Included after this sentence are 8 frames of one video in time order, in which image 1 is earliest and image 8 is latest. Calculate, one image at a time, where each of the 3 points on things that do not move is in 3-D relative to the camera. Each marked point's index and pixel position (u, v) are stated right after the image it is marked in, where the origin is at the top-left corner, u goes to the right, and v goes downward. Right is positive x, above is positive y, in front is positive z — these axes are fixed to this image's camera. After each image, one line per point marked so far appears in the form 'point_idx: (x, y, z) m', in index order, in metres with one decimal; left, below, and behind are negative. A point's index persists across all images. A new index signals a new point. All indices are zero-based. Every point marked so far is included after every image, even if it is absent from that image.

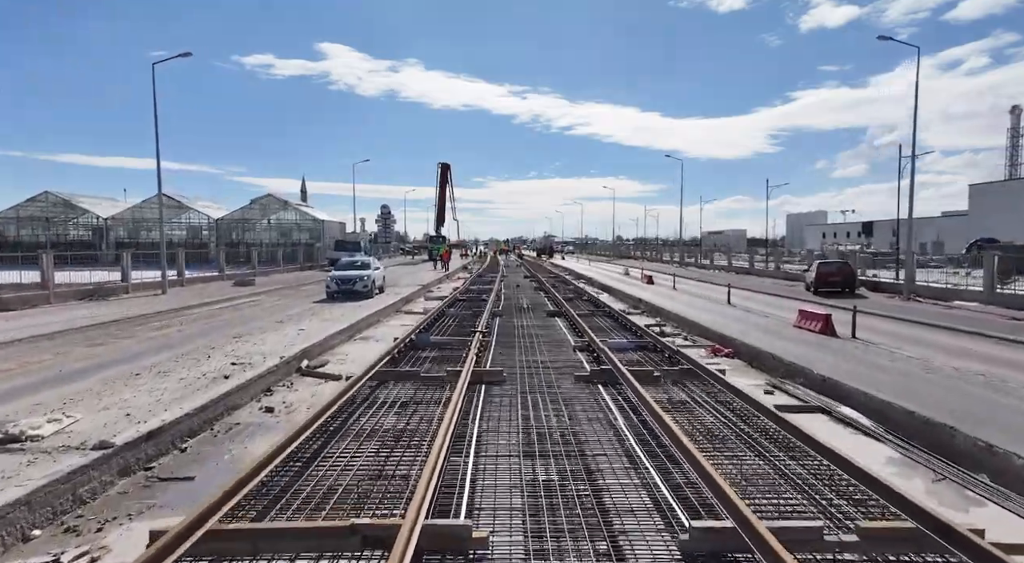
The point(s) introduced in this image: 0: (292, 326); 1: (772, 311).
0: (-4.6, -0.9, +12.7) m
1: (+6.7, -0.8, +15.7) m
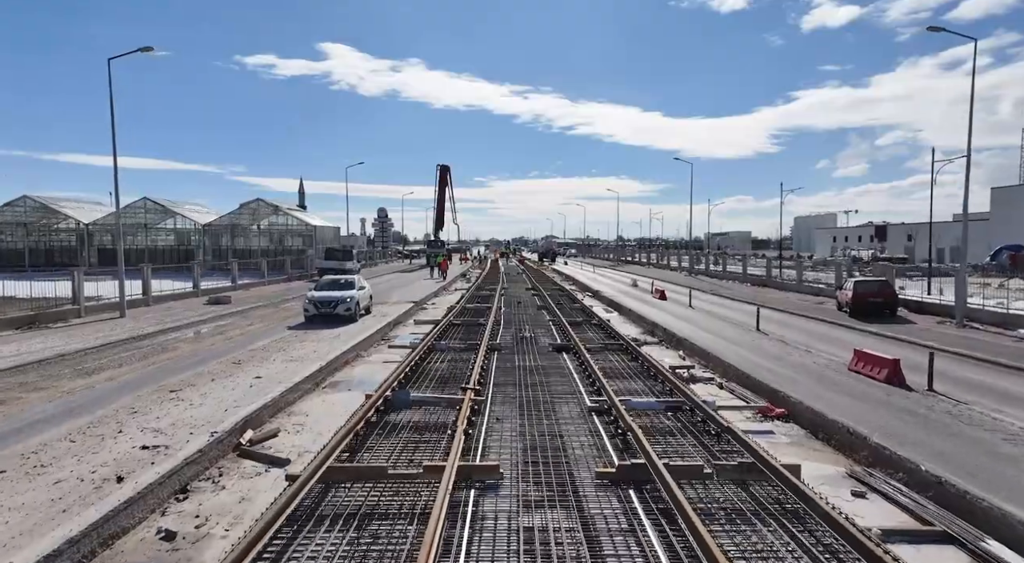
0: (-4.6, -1.5, +10.6) m
1: (+6.7, -1.4, +13.6) m
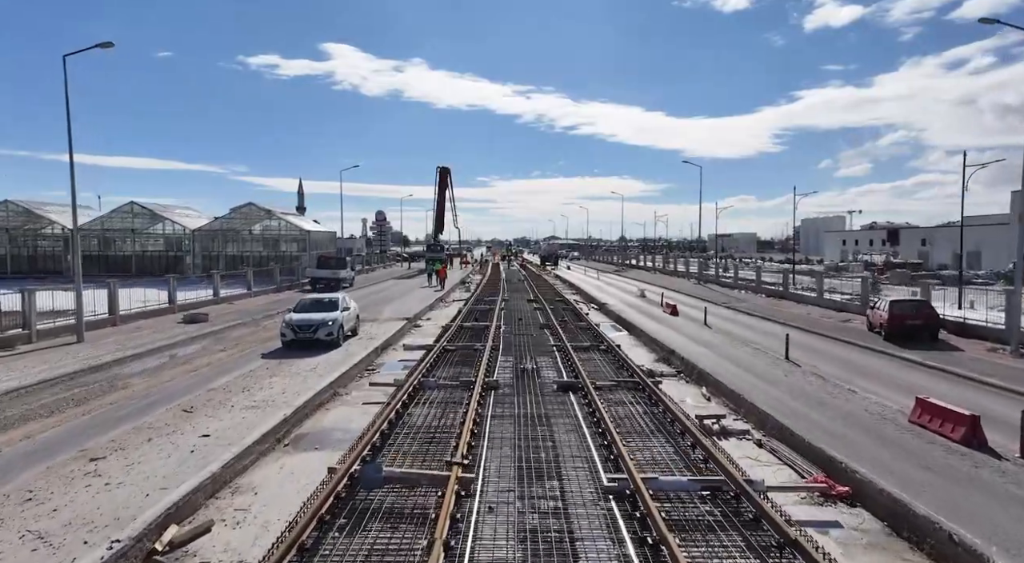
0: (-4.6, -2.1, +9.0) m
1: (+6.7, -1.9, +11.9) m
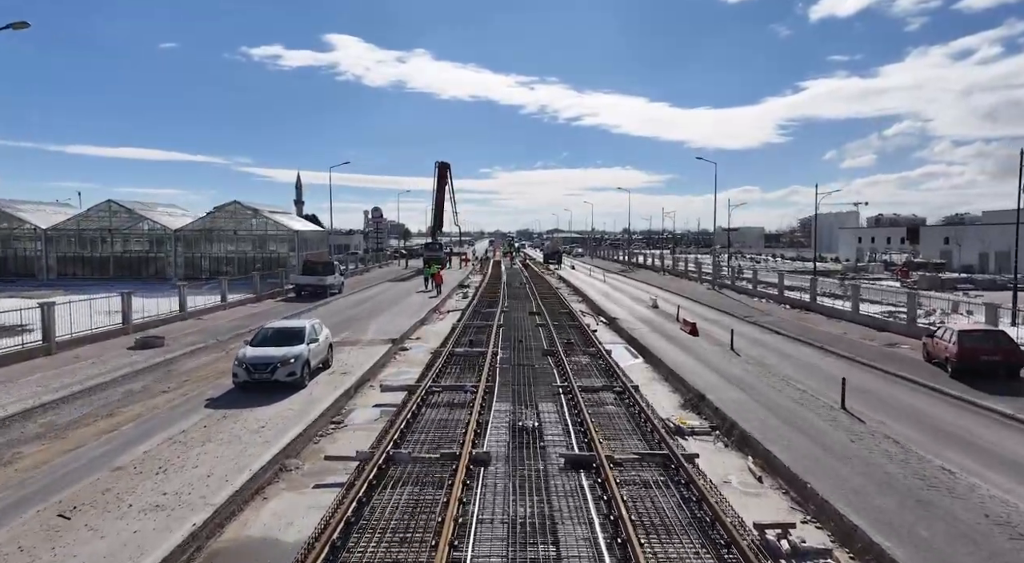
0: (-4.7, -2.8, +6.4) m
1: (+6.6, -2.6, +9.3) m
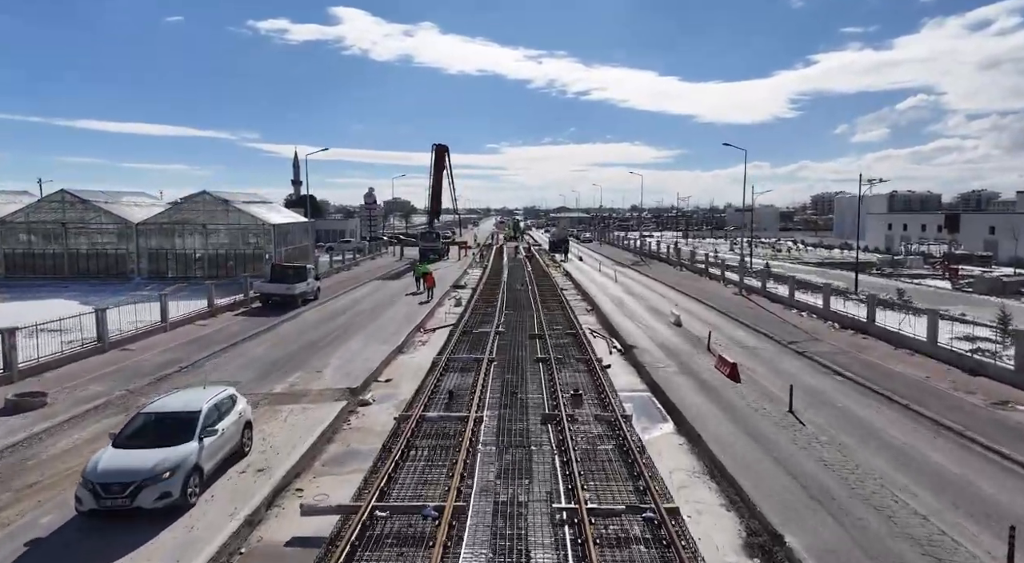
0: (-5.1, -4.1, +2.3) m
1: (+6.3, -3.9, +5.0) m
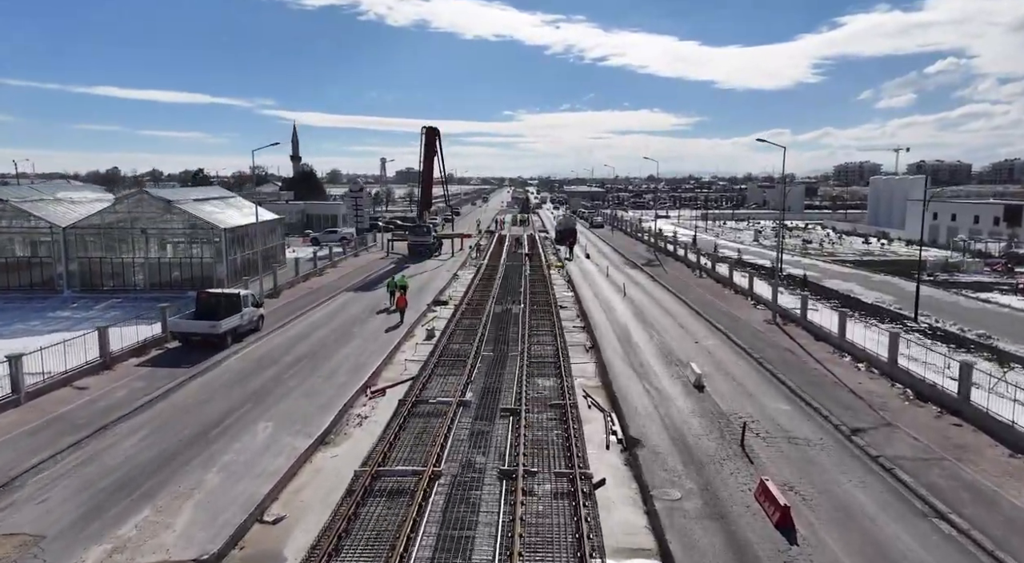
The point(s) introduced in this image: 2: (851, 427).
0: (-6.5, -6.7, -2.9) m
1: (+4.9, -6.3, -0.5) m
2: (+8.9, -3.6, +15.9) m
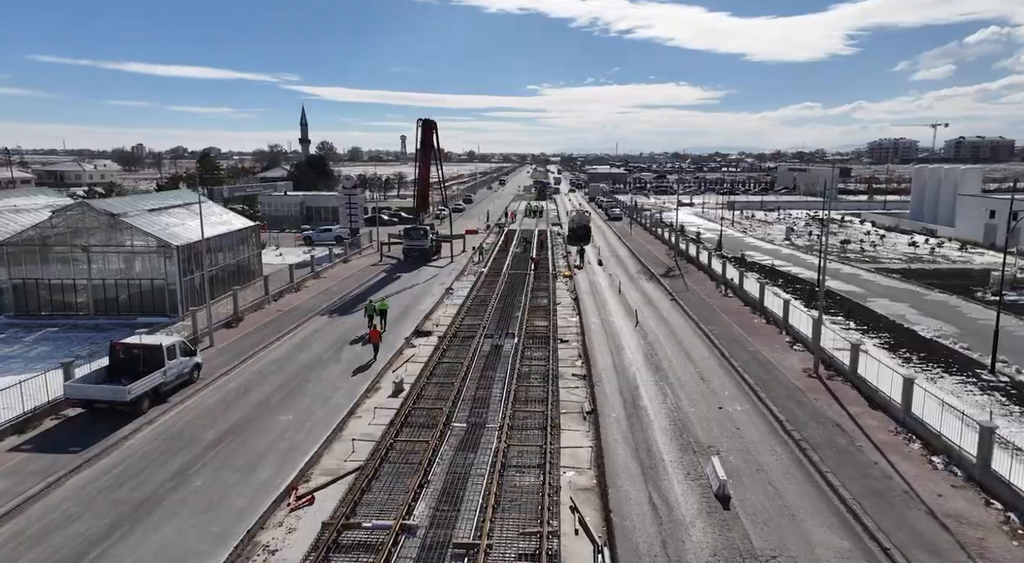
0: (-8.1, -9.2, -6.9) m
1: (+3.4, -8.9, -4.9) m
2: (+7.9, -5.5, +11.2) m
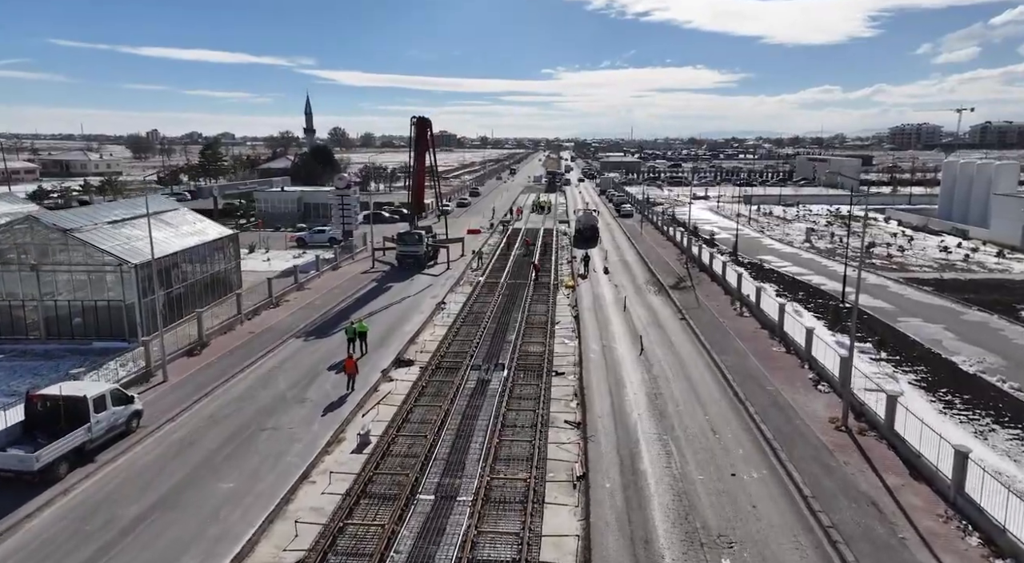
0: (-9.3, -11.0, -9.3) m
1: (+2.2, -10.7, -7.5) m
2: (+7.1, -7.0, +8.4) m
